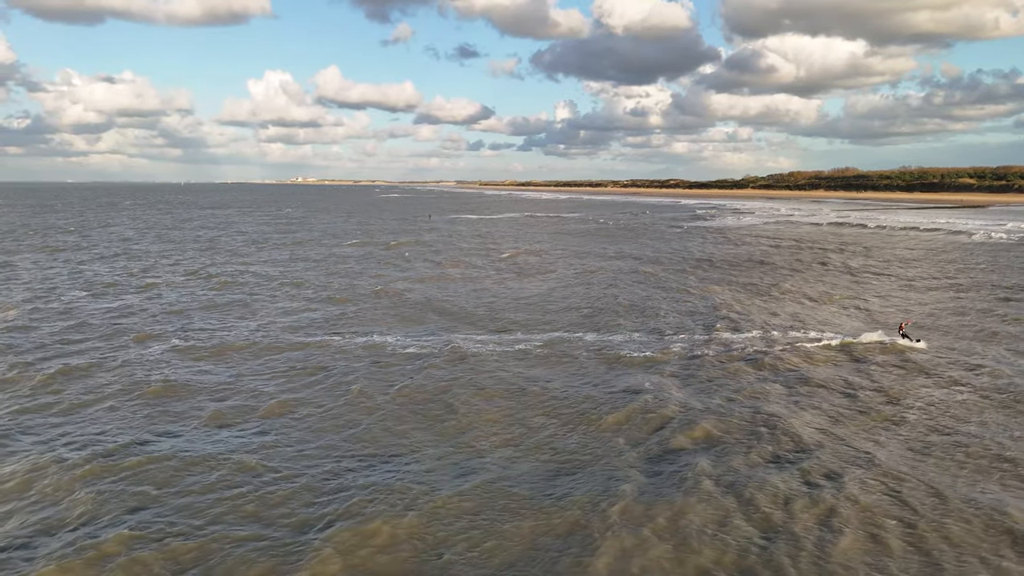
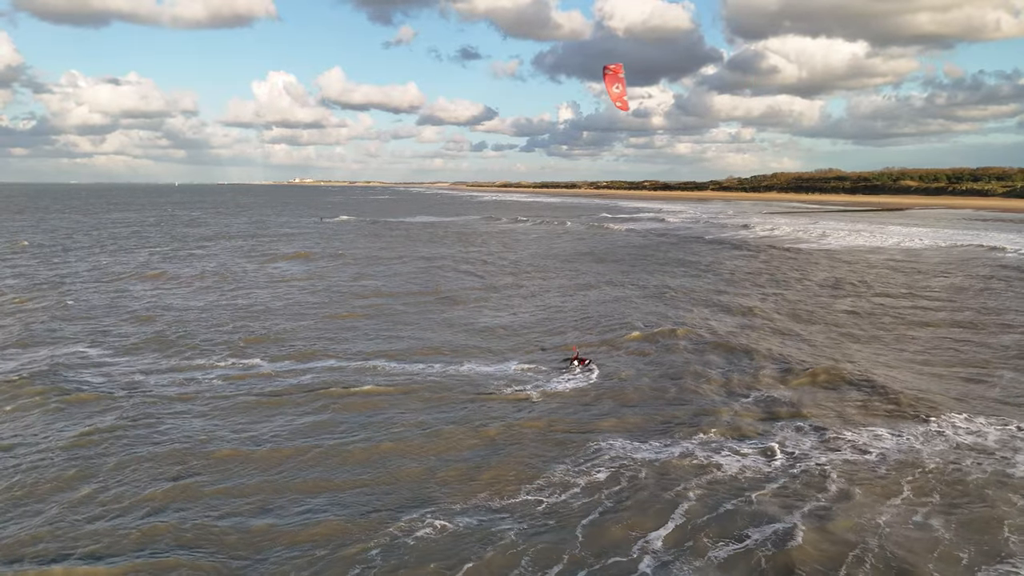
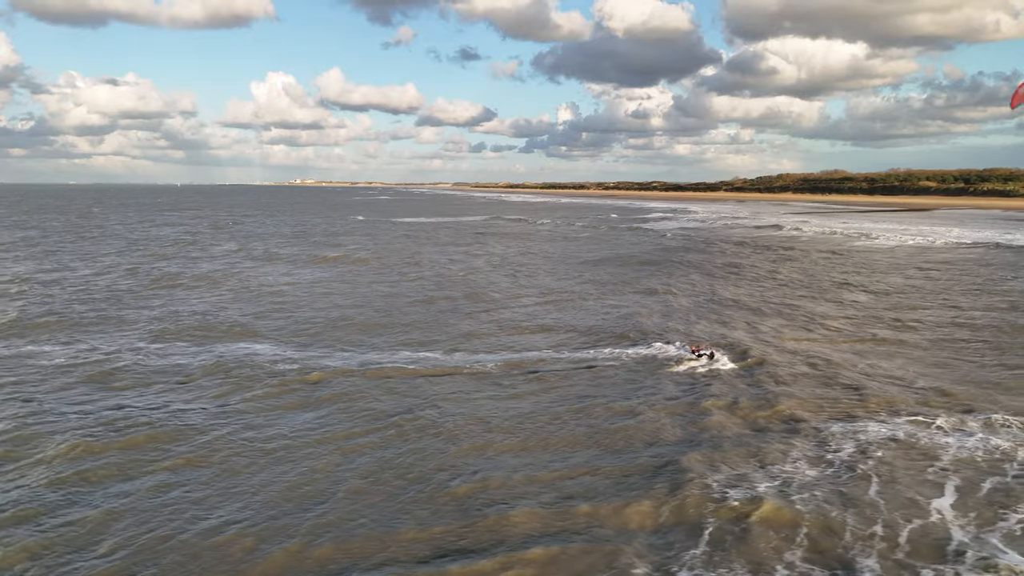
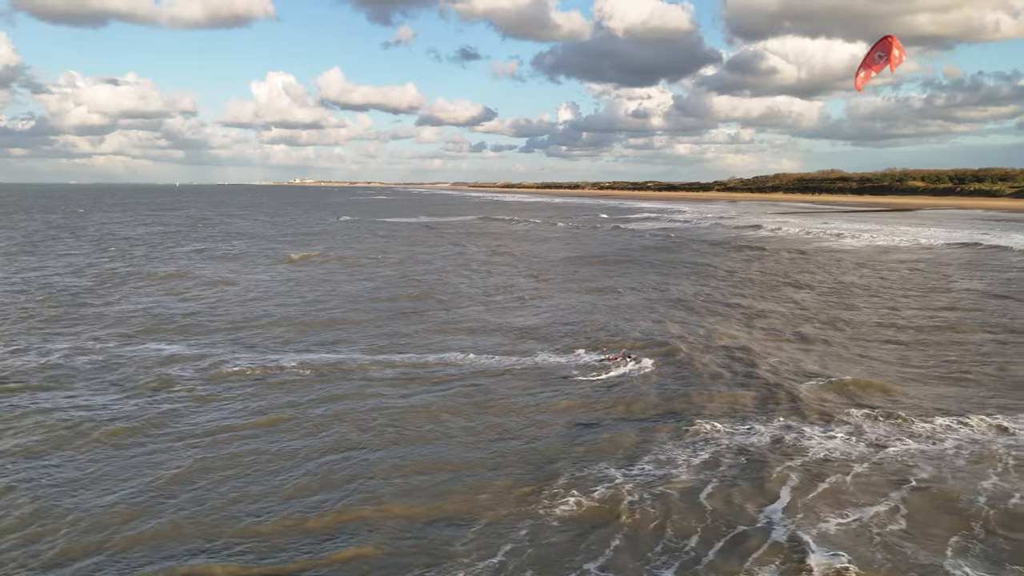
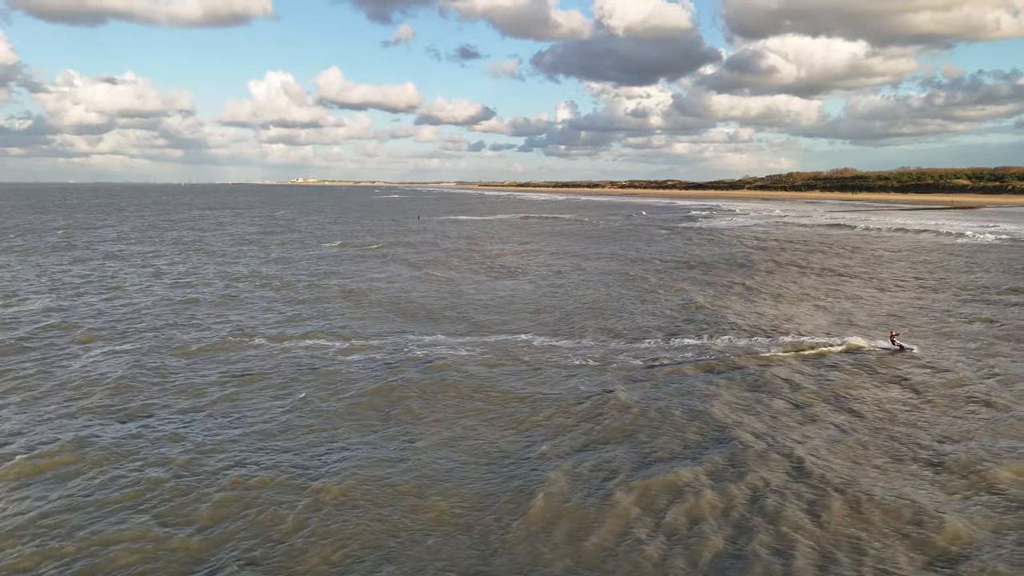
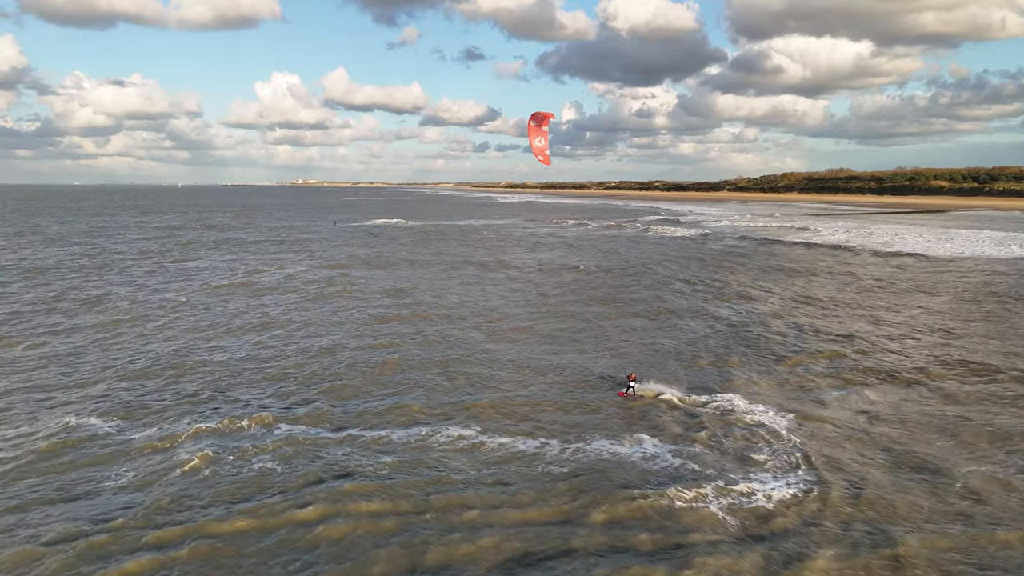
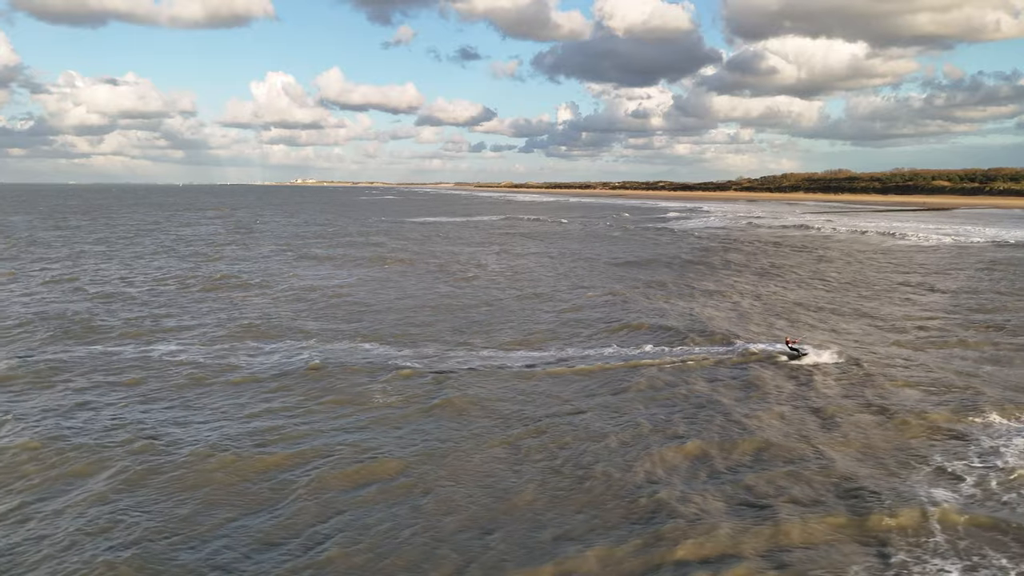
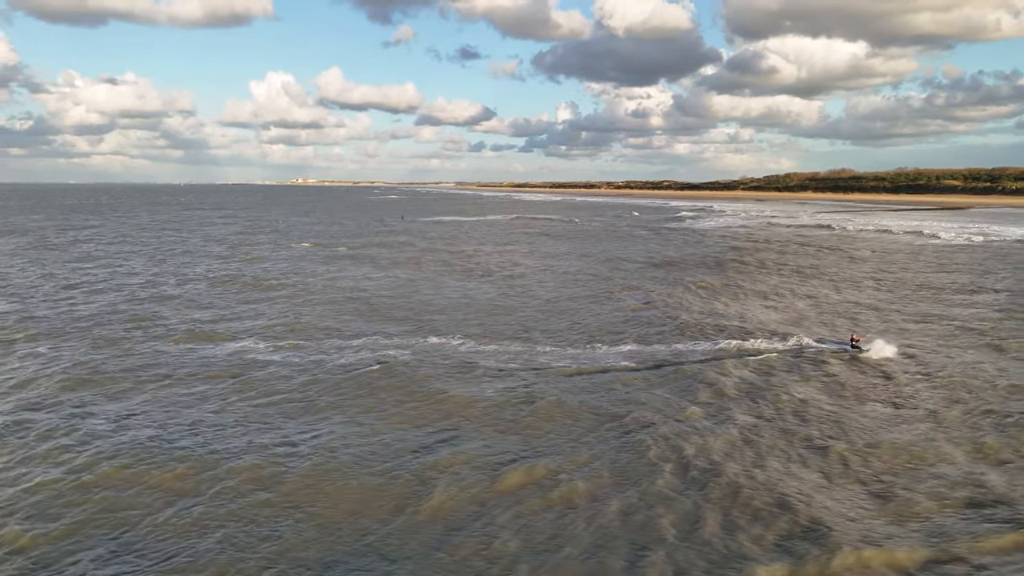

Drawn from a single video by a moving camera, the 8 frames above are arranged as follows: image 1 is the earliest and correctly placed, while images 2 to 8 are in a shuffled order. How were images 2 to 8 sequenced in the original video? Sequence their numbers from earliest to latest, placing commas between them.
5, 8, 7, 3, 4, 2, 6
